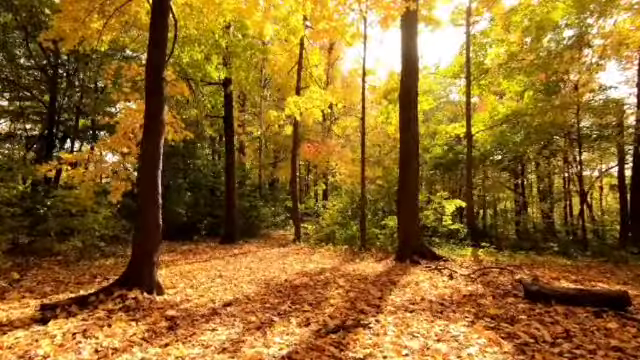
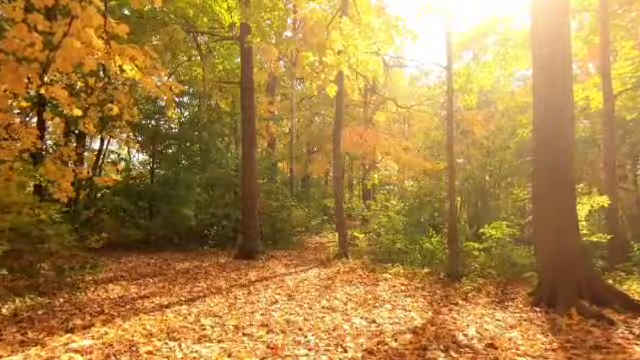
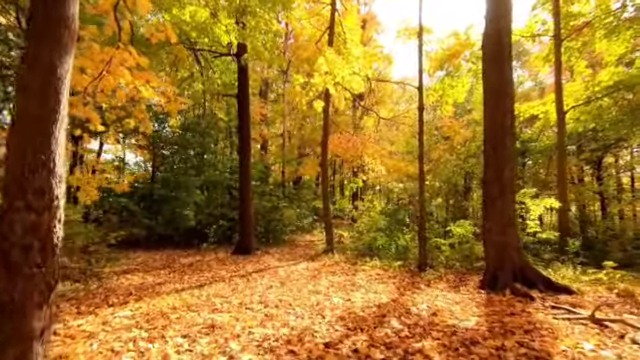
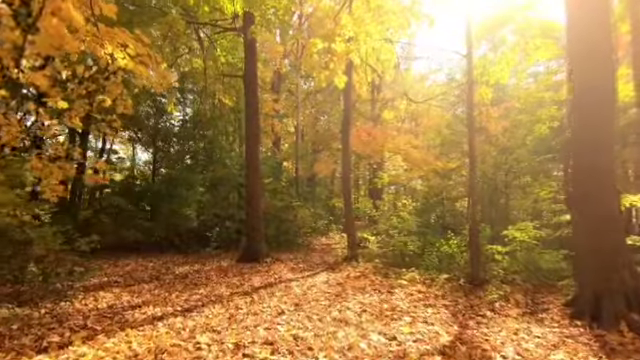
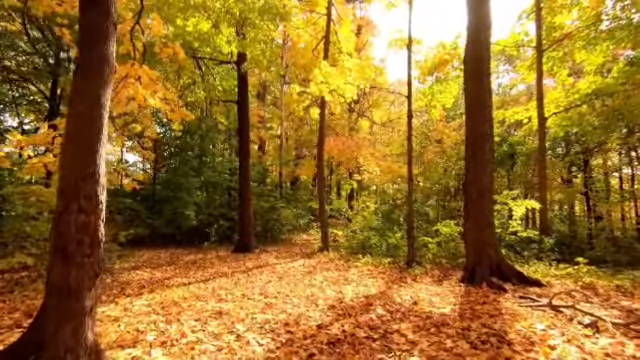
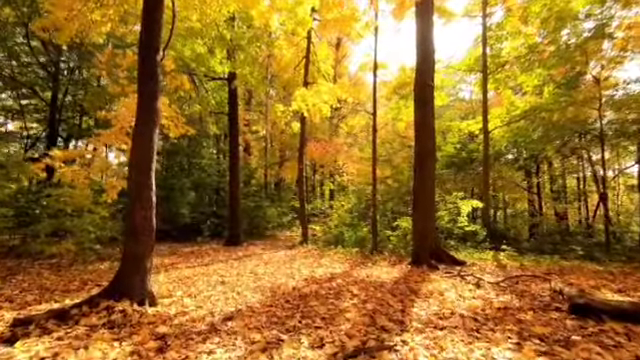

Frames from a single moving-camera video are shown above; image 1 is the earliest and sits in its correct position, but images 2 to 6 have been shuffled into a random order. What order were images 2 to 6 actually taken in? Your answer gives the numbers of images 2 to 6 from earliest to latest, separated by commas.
6, 5, 3, 2, 4
